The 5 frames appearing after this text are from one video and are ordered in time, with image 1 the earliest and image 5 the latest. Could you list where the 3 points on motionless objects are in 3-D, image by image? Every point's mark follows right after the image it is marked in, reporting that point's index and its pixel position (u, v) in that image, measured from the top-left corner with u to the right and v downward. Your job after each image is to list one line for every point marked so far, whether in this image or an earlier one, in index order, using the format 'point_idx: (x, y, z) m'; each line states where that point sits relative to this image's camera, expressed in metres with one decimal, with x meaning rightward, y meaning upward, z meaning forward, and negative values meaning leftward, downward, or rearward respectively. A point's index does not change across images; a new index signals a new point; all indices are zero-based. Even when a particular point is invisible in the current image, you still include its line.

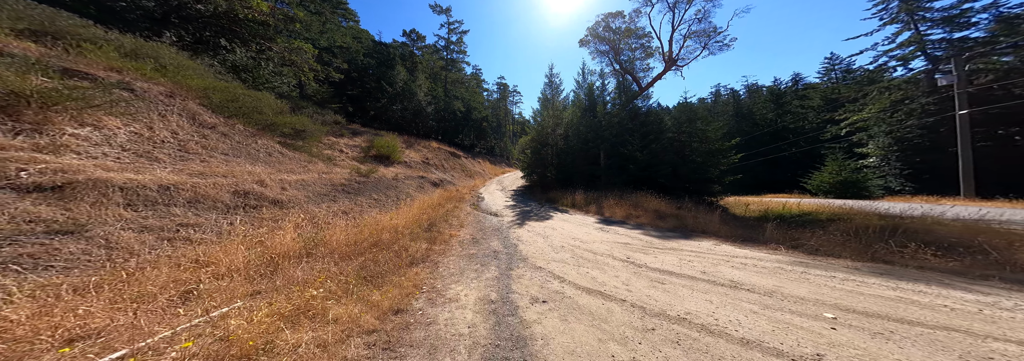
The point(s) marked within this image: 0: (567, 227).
0: (+1.9, -1.6, +8.4) m
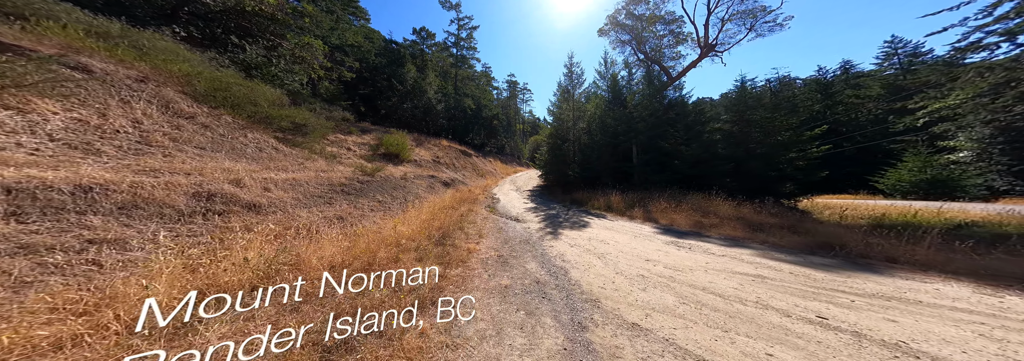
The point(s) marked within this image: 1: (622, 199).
0: (+2.8, -1.5, +6.4) m
1: (+5.3, -0.9, +11.8) m
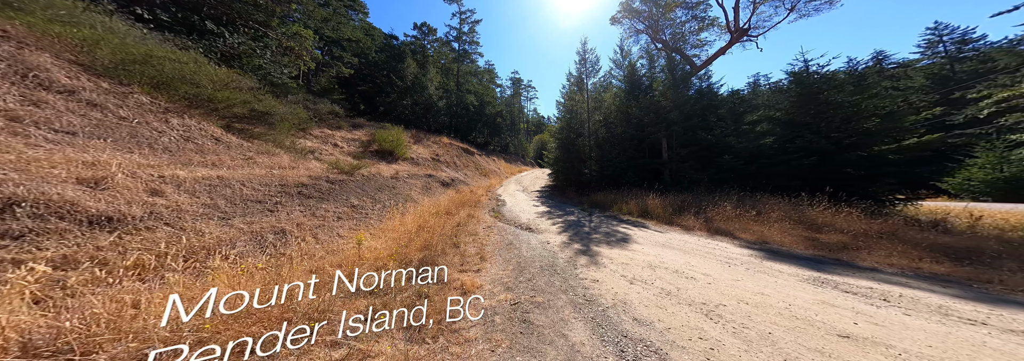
0: (+3.2, -1.4, +4.1) m
1: (+5.8, -0.8, +9.5) m
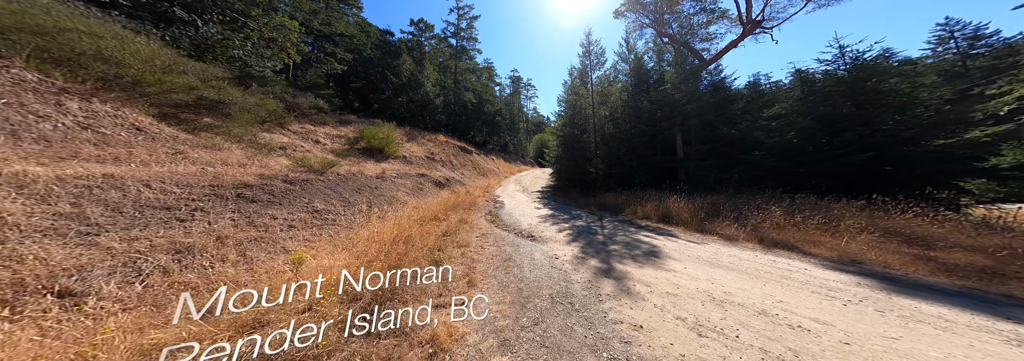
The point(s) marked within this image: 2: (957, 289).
0: (+3.2, -1.4, +2.7) m
1: (+5.7, -0.8, +8.1) m
2: (+5.1, -1.2, +2.9) m
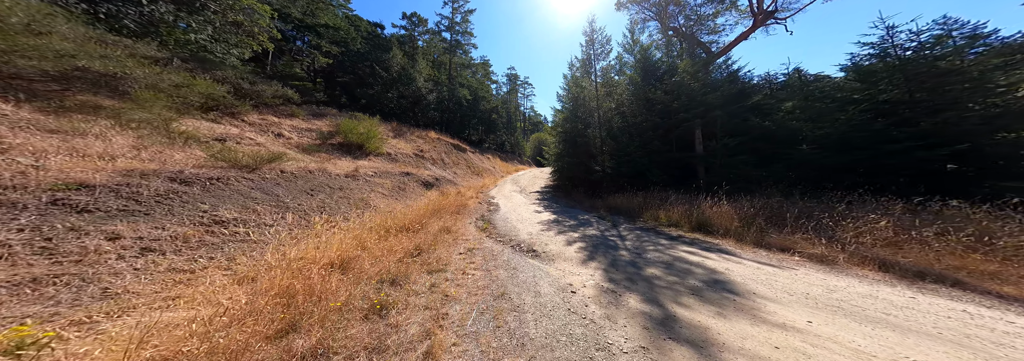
0: (+3.1, -1.3, +0.9) m
1: (+5.6, -0.7, +6.3) m
2: (+5.0, -1.1, +1.1) m
